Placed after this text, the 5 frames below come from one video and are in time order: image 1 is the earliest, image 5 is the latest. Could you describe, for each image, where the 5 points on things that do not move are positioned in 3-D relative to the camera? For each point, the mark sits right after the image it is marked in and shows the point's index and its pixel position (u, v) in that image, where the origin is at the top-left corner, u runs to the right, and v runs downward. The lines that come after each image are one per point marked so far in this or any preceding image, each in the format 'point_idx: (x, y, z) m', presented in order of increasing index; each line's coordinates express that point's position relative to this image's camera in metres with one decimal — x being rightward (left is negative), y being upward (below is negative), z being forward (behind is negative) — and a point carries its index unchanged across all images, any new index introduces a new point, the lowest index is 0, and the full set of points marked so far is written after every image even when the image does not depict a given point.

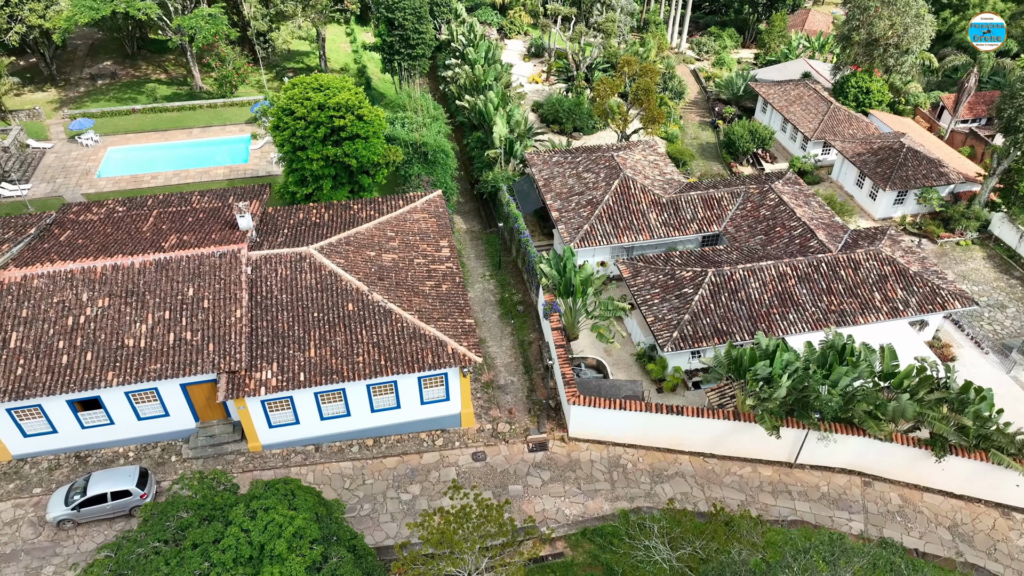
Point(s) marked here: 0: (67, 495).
0: (-13.2, -6.2, +19.9) m
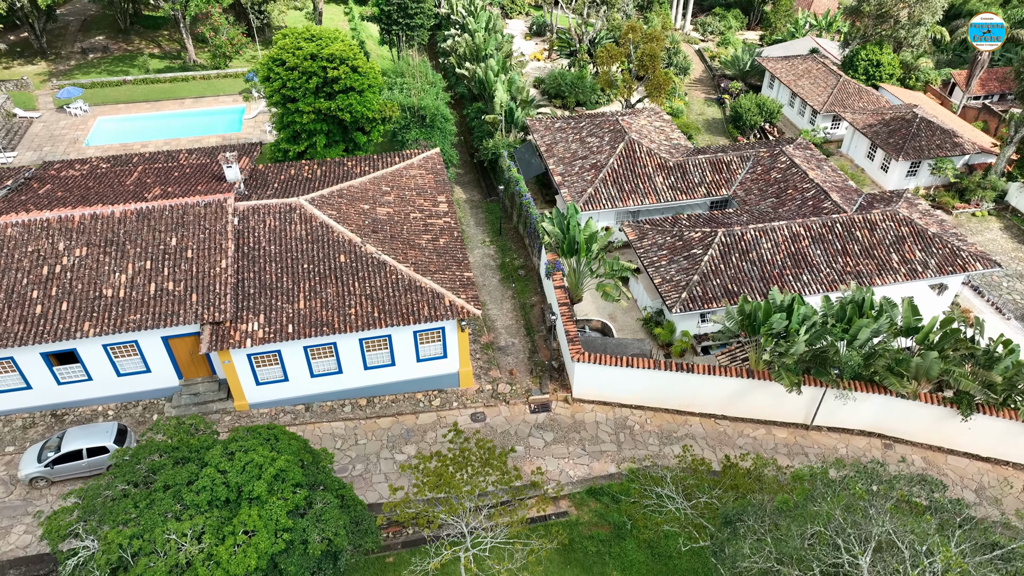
0: (-13.2, -4.6, +18.7) m
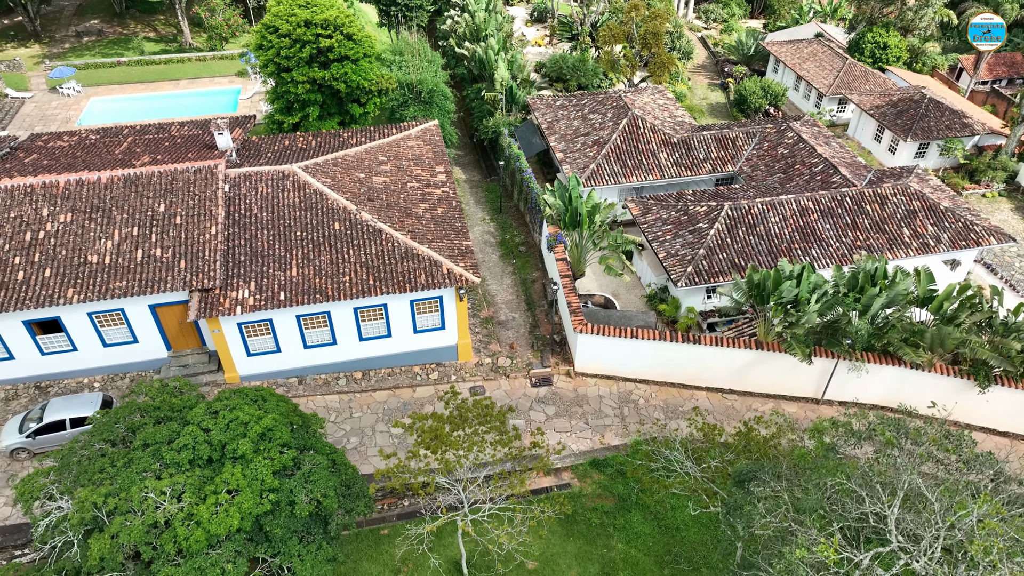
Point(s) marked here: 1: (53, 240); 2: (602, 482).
0: (-13.1, -3.6, +18.0) m
1: (-13.2, +1.4, +19.3) m
2: (+2.3, -5.1, +17.5) m
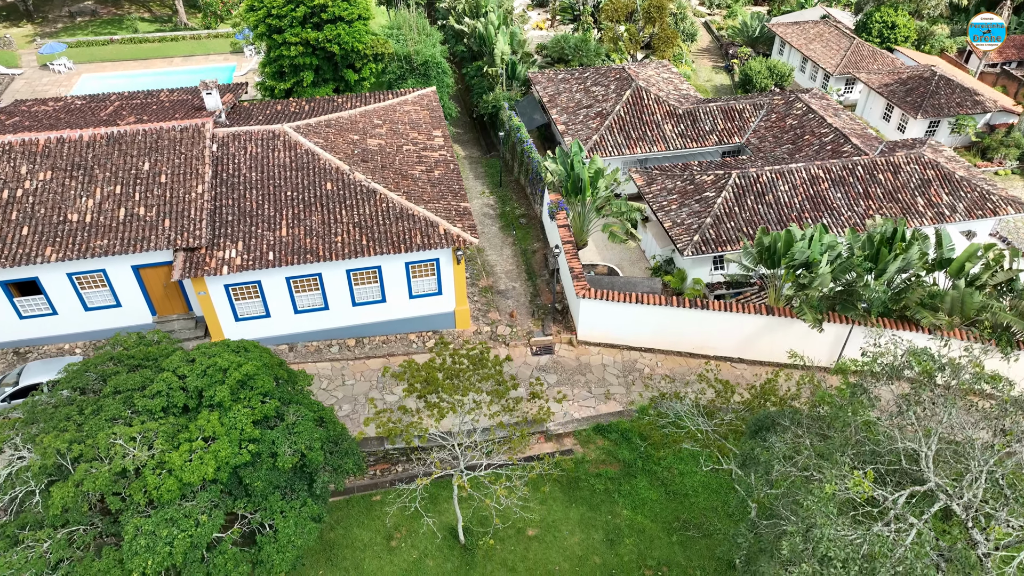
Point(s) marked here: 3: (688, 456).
0: (-13.2, -2.5, +17.2) m
1: (-13.2, +2.5, +18.4) m
2: (+2.3, -4.0, +16.6) m
3: (+4.3, -4.1, +16.3) m
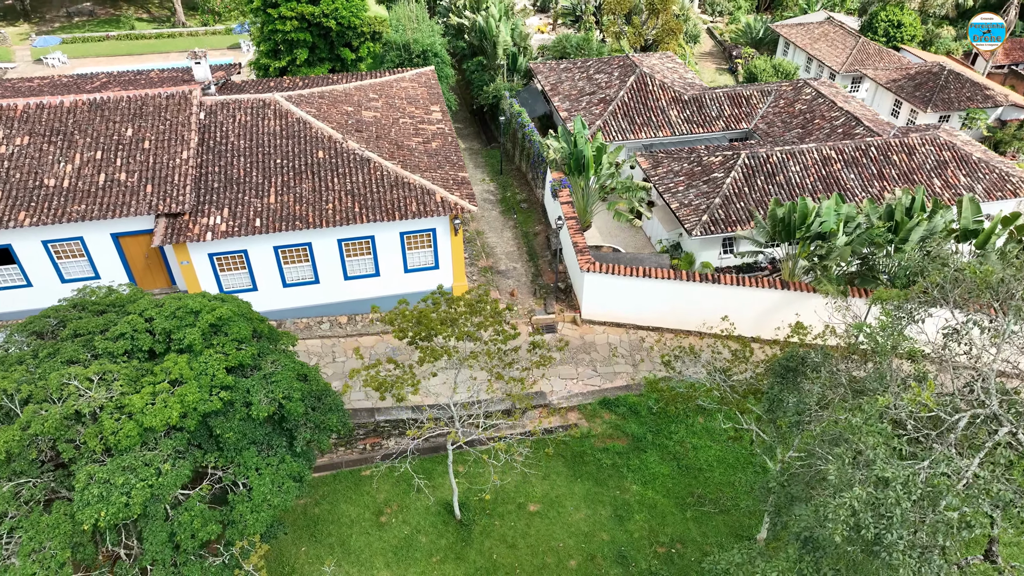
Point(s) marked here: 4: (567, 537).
0: (-13.1, -1.7, +16.1) m
1: (-13.2, +3.3, +17.5) m
2: (+2.3, -3.1, +15.5) m
3: (+4.3, -3.2, +15.2) m
4: (+1.1, -4.8, +13.0) m
